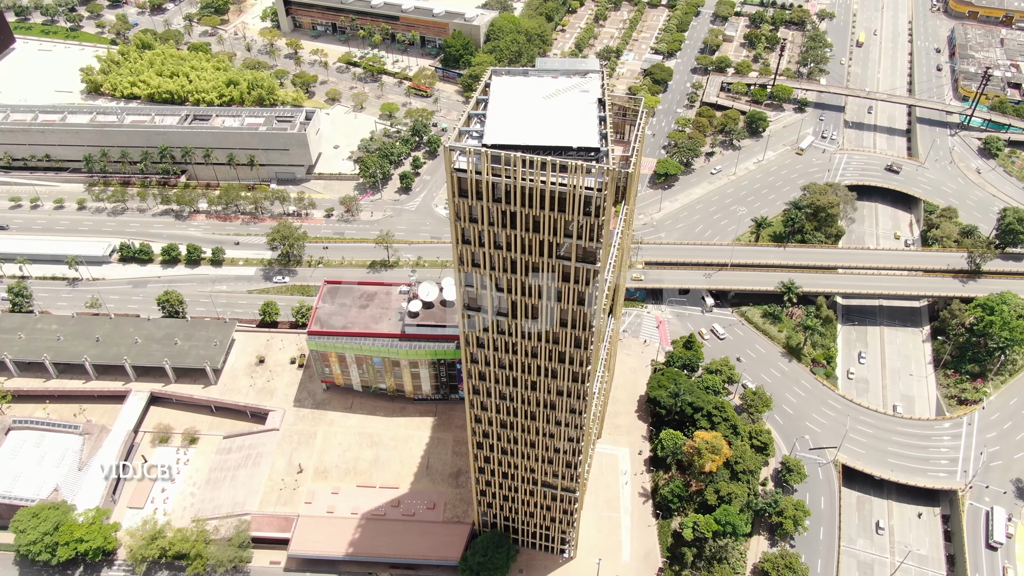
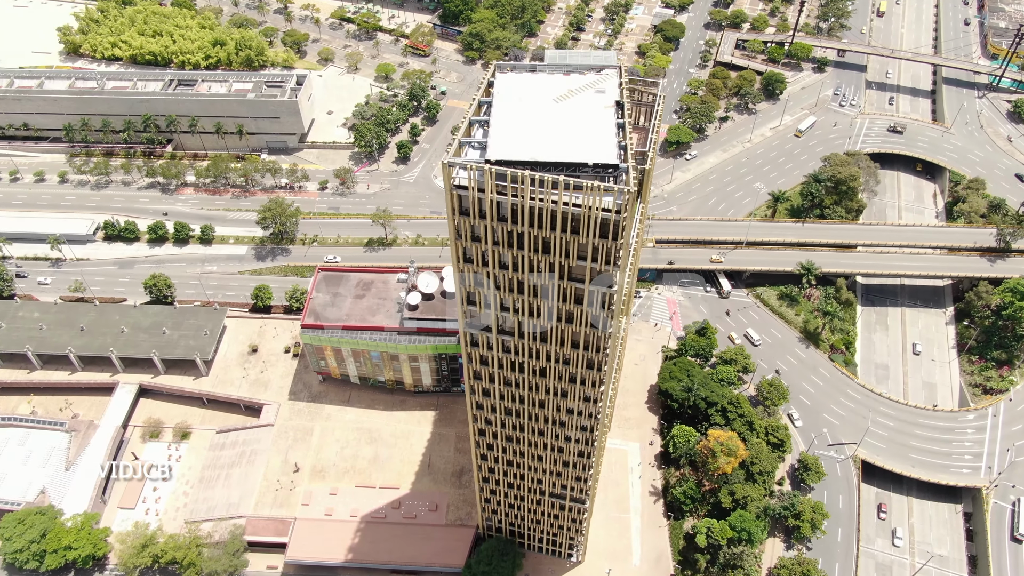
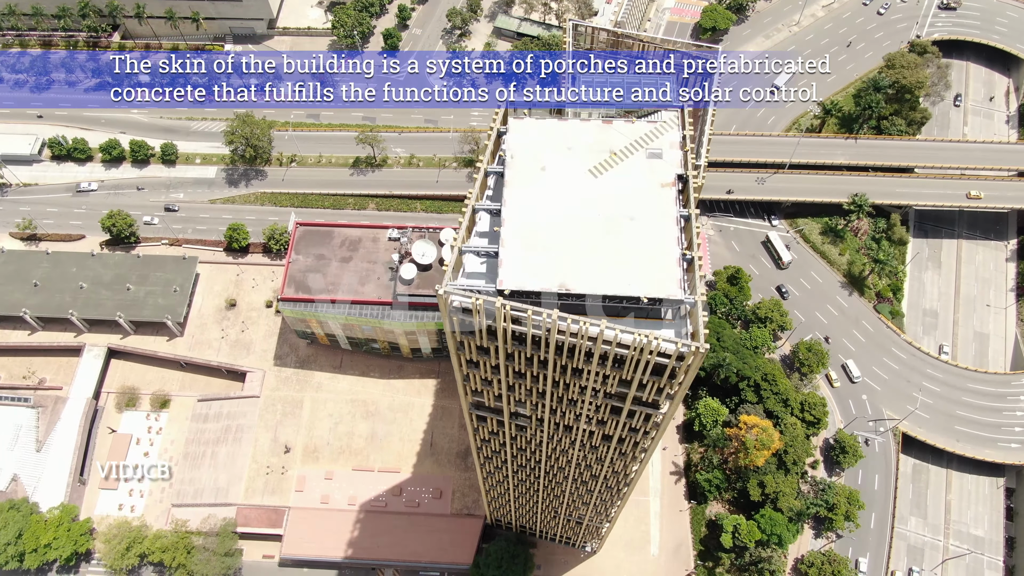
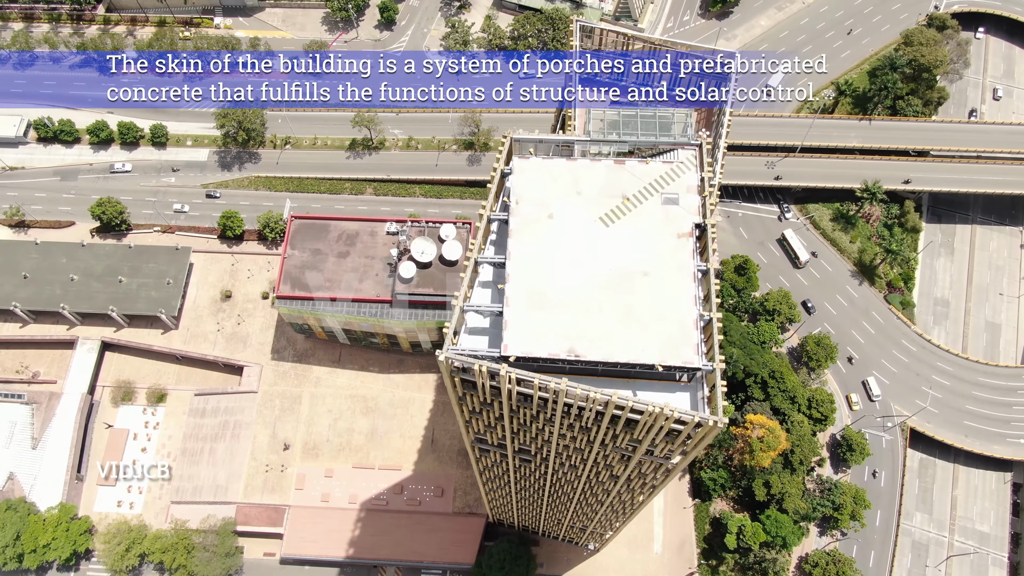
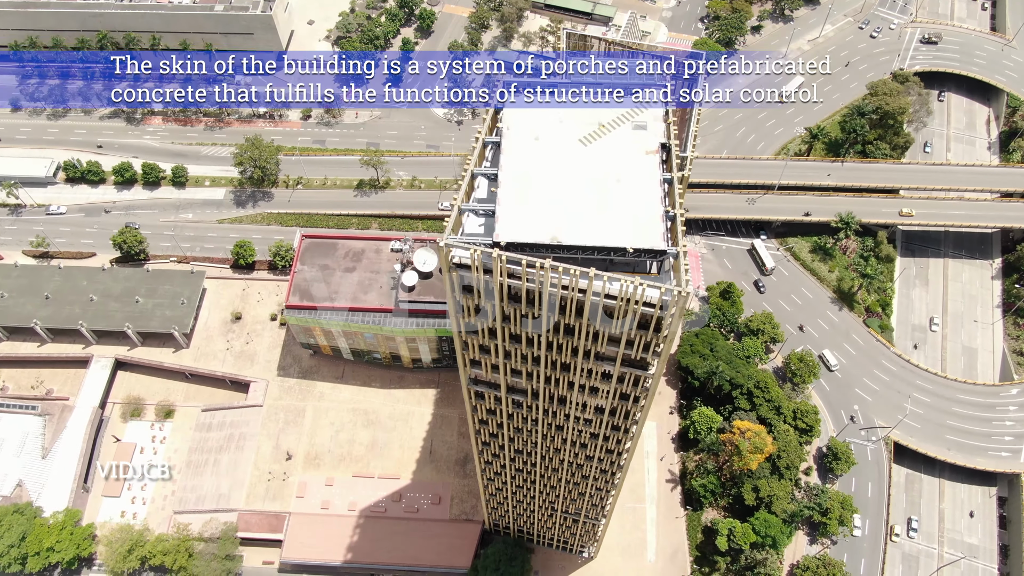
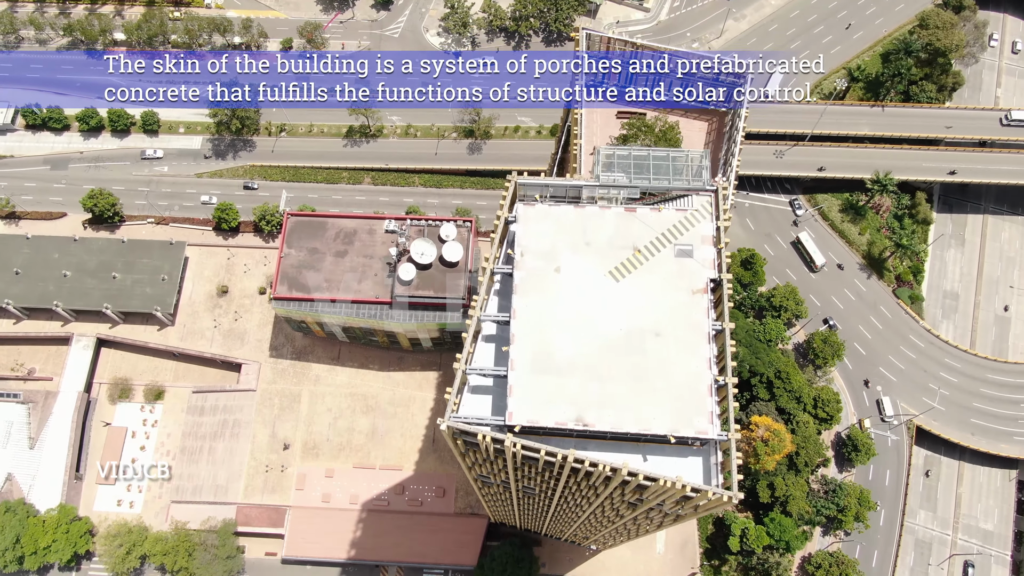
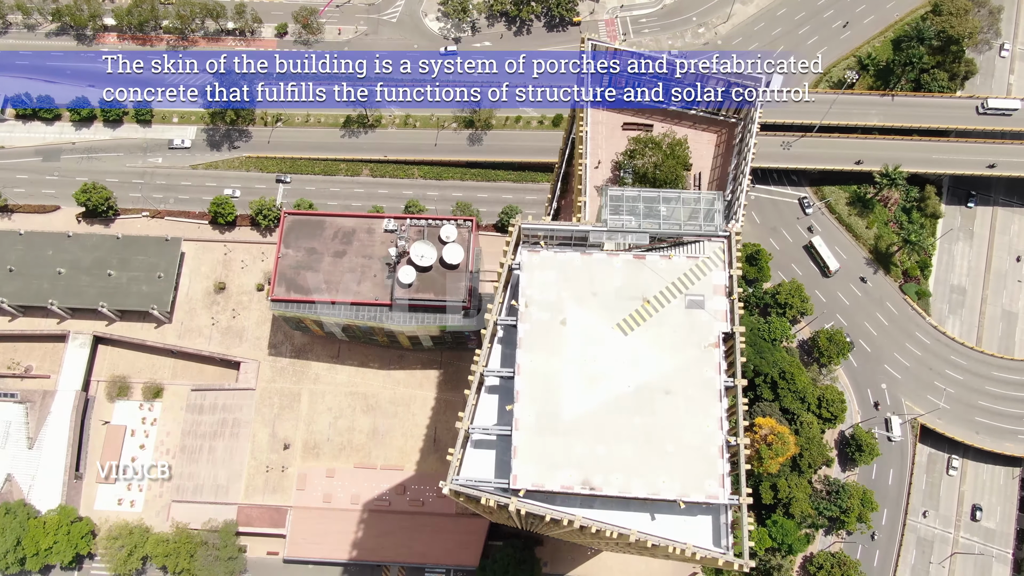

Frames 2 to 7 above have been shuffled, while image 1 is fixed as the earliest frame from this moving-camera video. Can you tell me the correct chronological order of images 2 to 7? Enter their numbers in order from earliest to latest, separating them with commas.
2, 5, 3, 4, 6, 7
